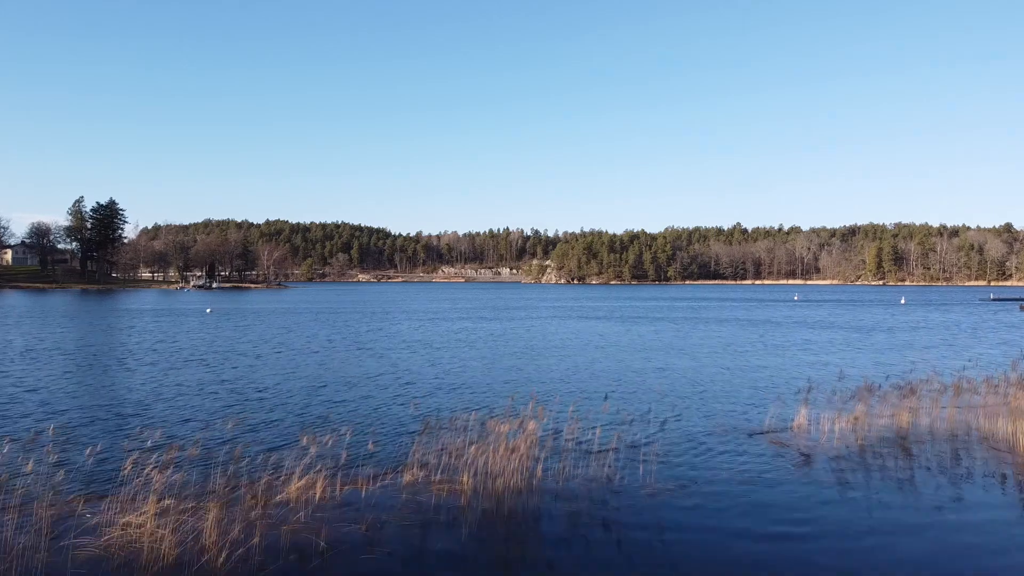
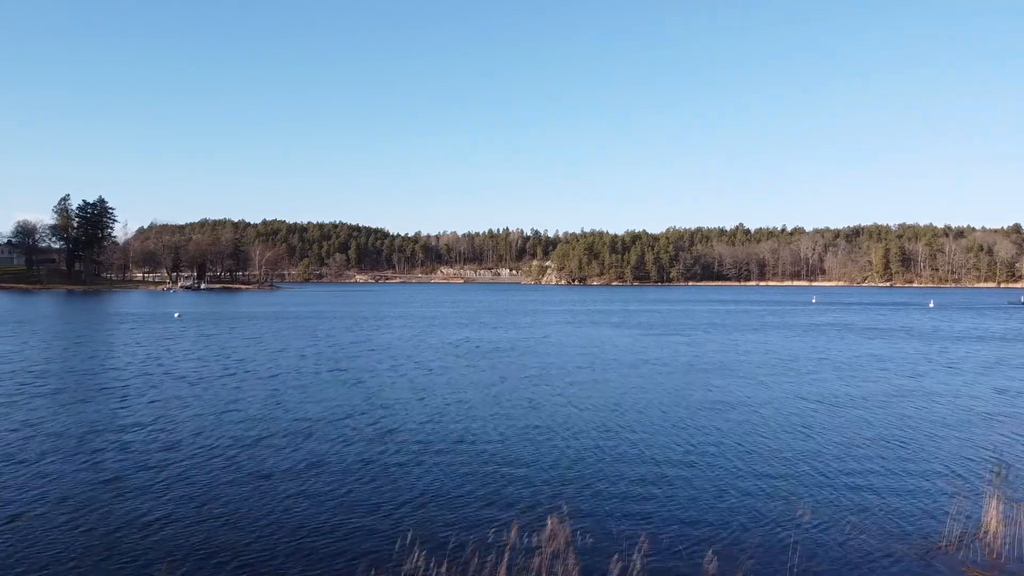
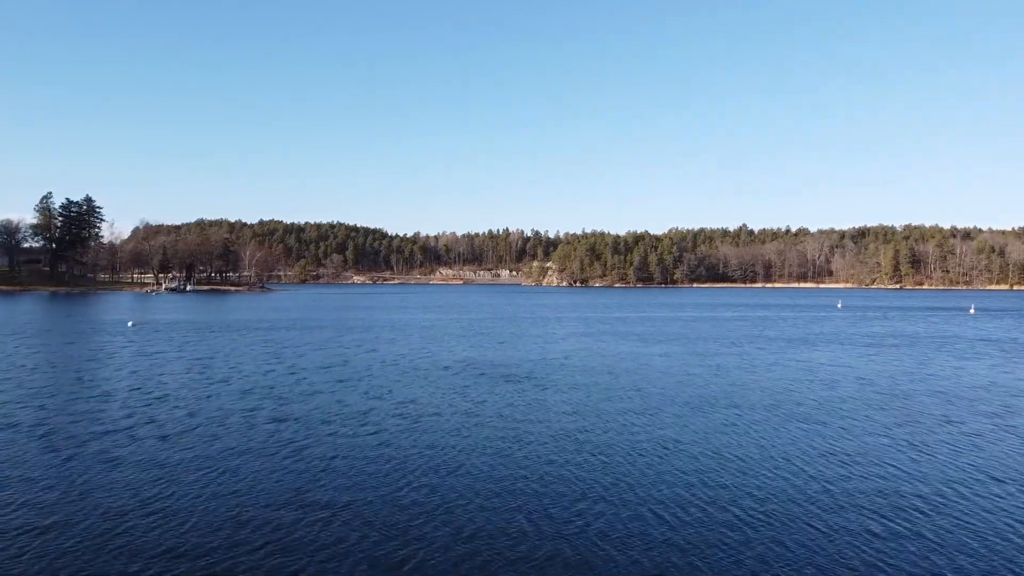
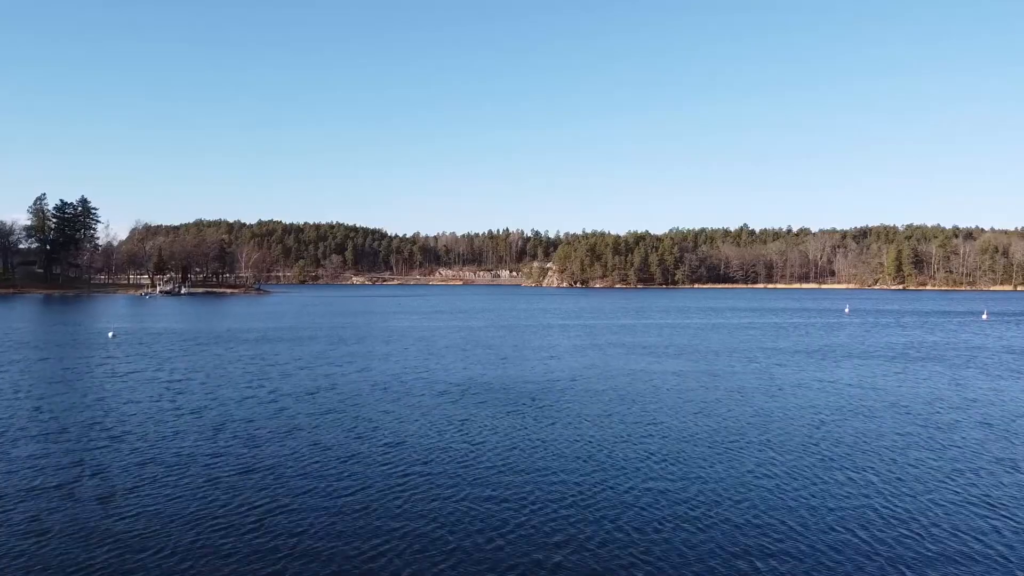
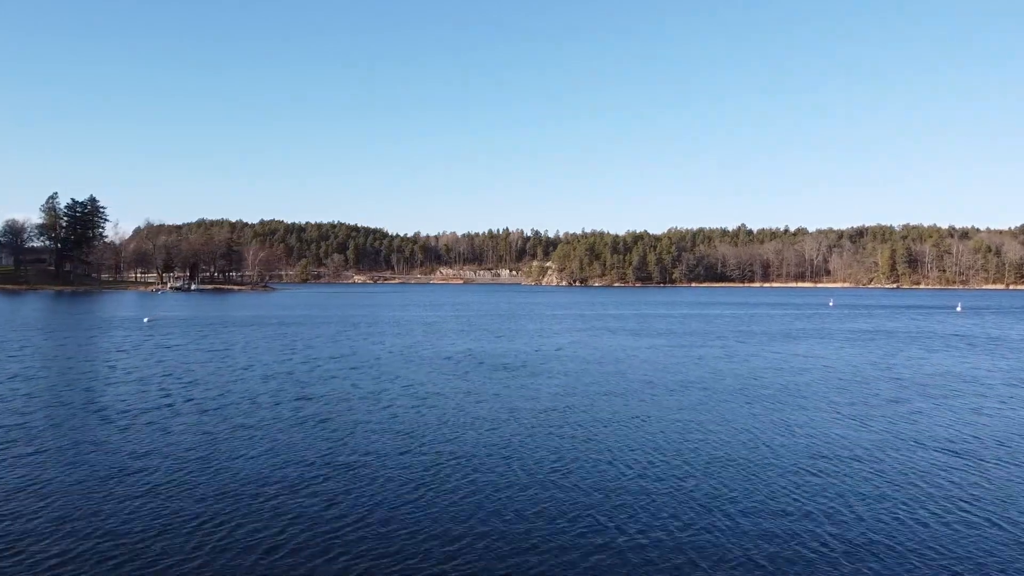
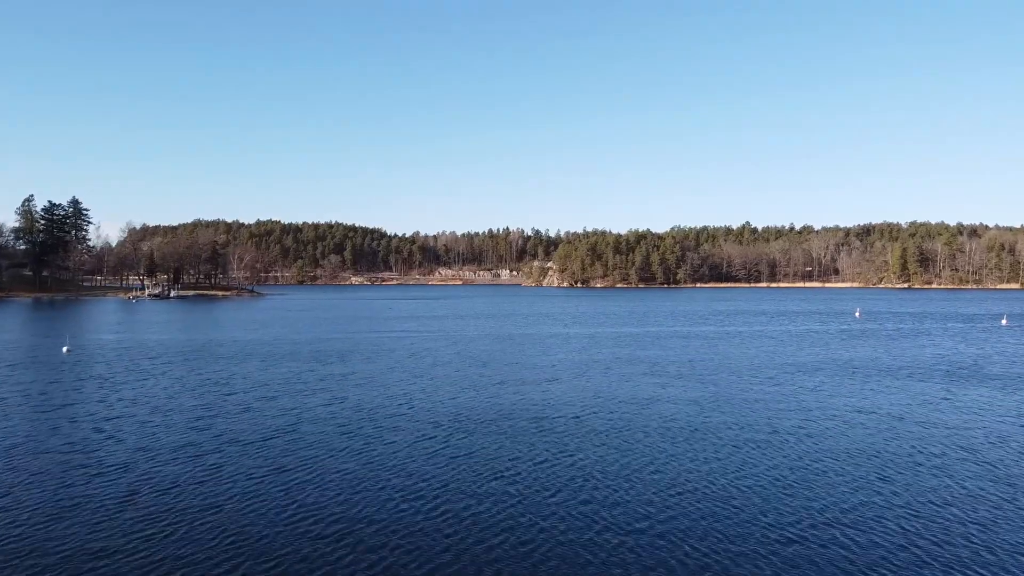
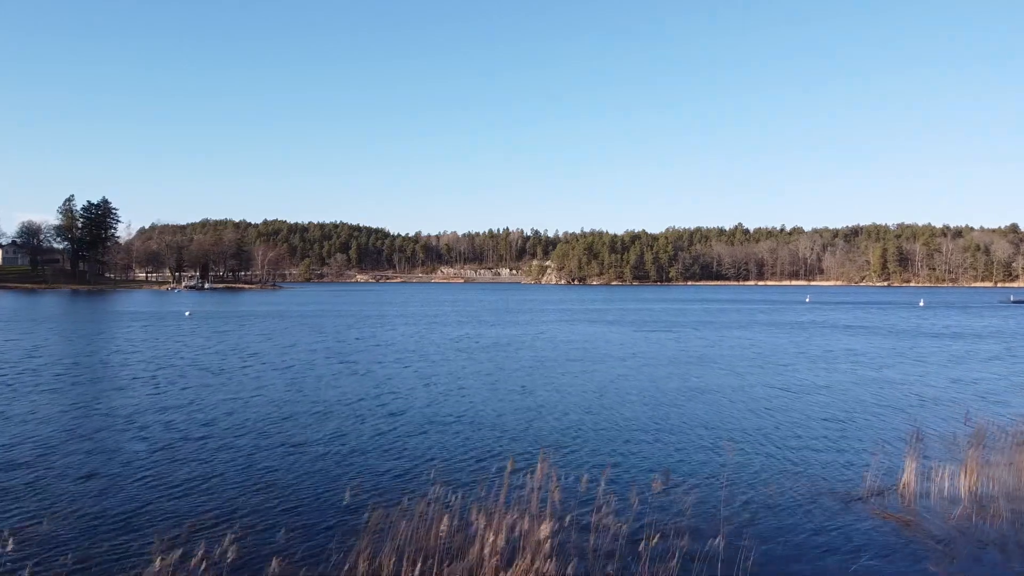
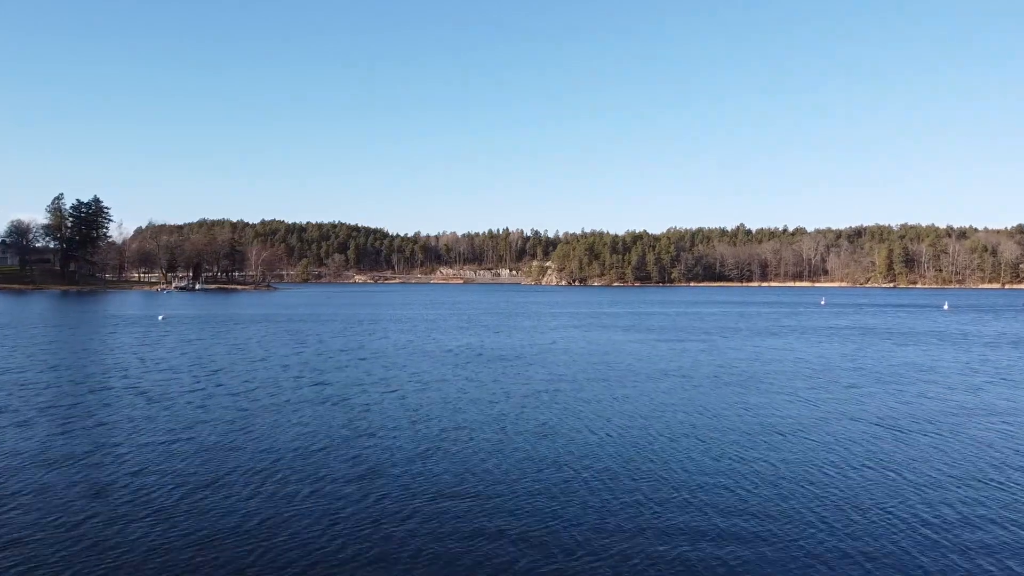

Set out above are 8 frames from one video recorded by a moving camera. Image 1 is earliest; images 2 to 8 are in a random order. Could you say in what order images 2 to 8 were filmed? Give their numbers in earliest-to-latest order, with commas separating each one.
7, 2, 8, 5, 3, 4, 6
